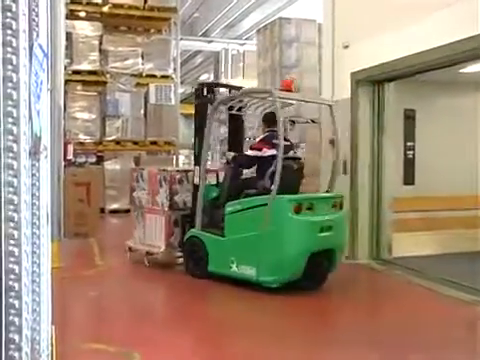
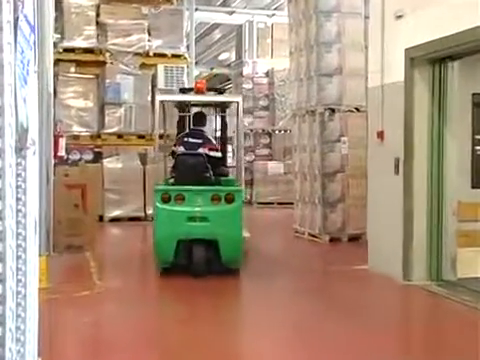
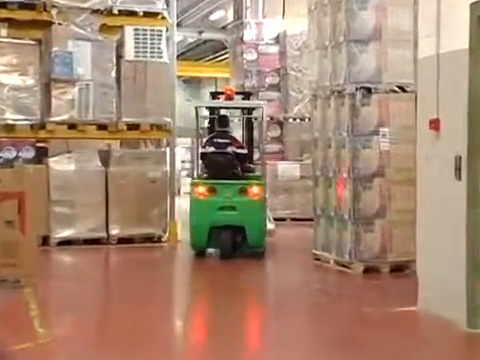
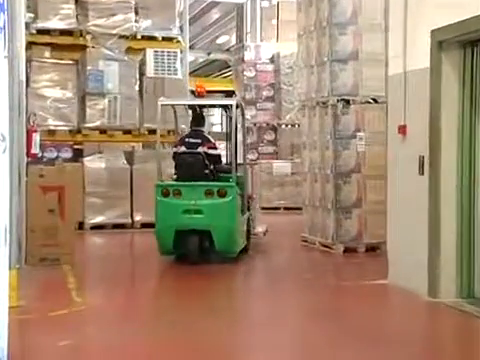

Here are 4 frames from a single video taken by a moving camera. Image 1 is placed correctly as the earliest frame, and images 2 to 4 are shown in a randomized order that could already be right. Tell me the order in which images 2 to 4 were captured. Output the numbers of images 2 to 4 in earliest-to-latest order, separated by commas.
2, 4, 3
